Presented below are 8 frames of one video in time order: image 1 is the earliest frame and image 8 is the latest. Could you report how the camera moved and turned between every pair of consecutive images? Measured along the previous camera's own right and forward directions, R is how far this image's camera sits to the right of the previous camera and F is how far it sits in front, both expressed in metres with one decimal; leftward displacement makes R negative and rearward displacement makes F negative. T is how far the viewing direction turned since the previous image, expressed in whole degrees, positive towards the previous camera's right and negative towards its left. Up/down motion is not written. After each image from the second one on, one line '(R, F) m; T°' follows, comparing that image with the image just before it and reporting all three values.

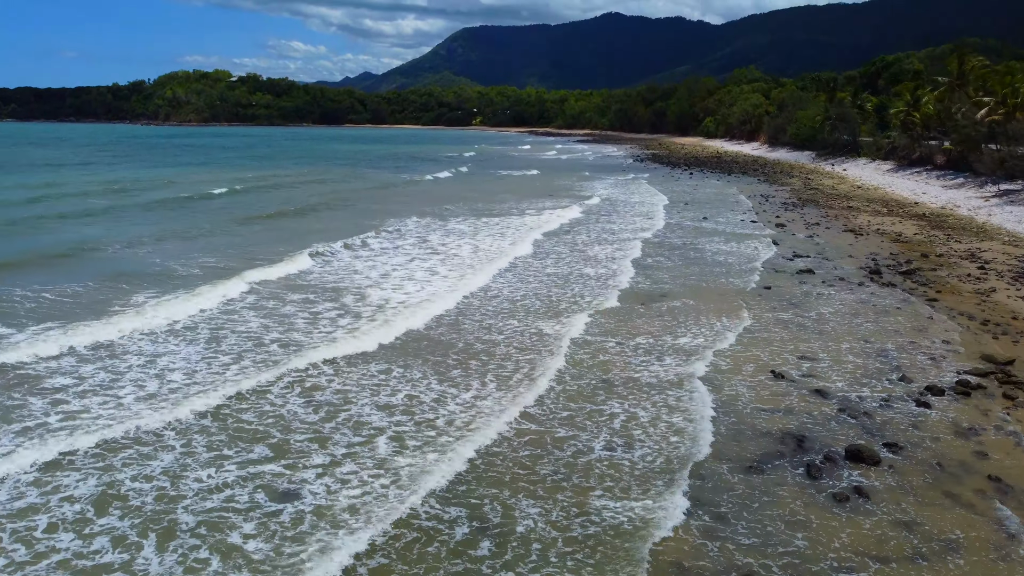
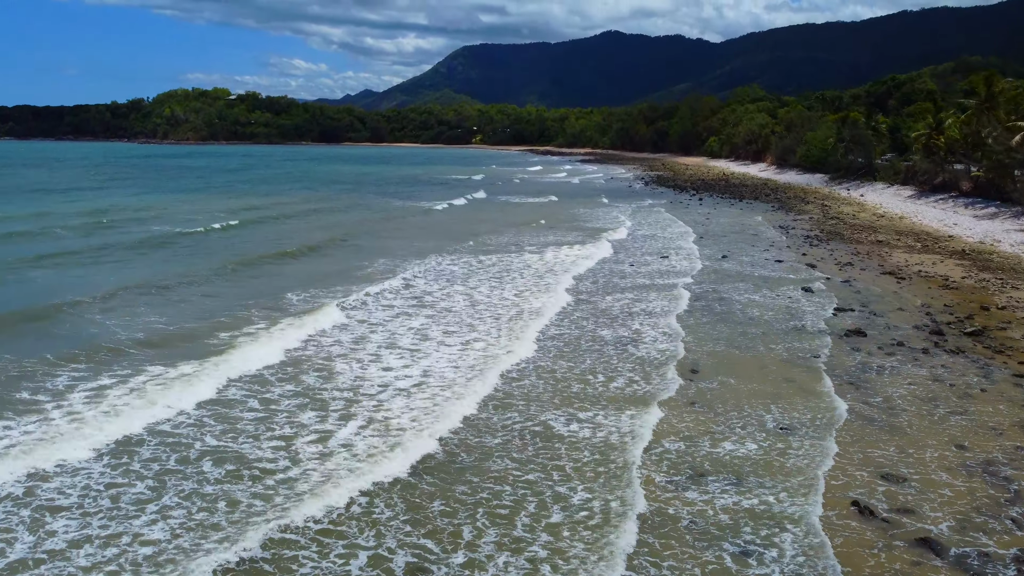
(0.0, +1.8) m; 0°
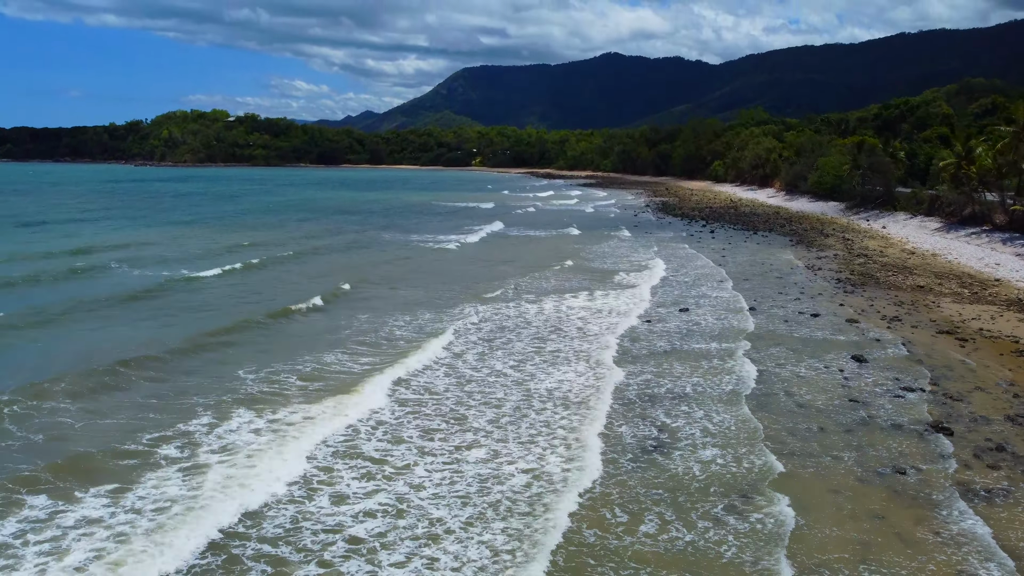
(+0.1, +2.1) m; 0°
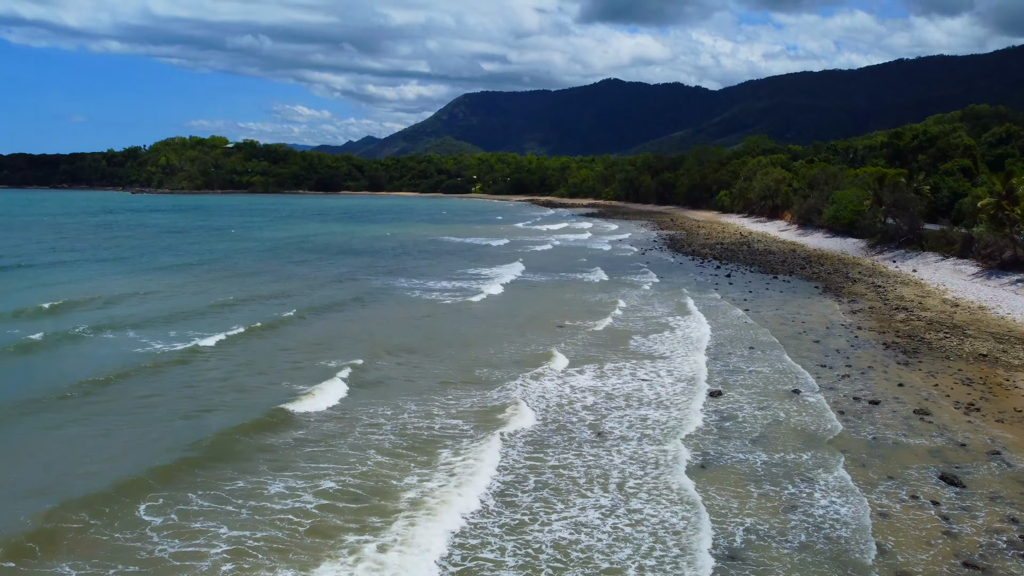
(+0.1, +2.4) m; 0°
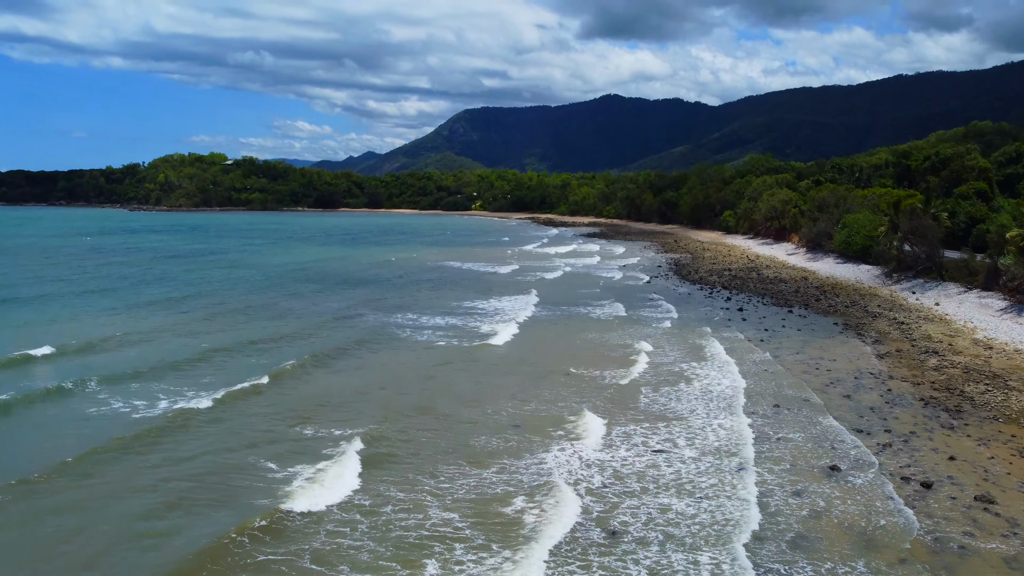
(0.0, +1.5) m; 0°
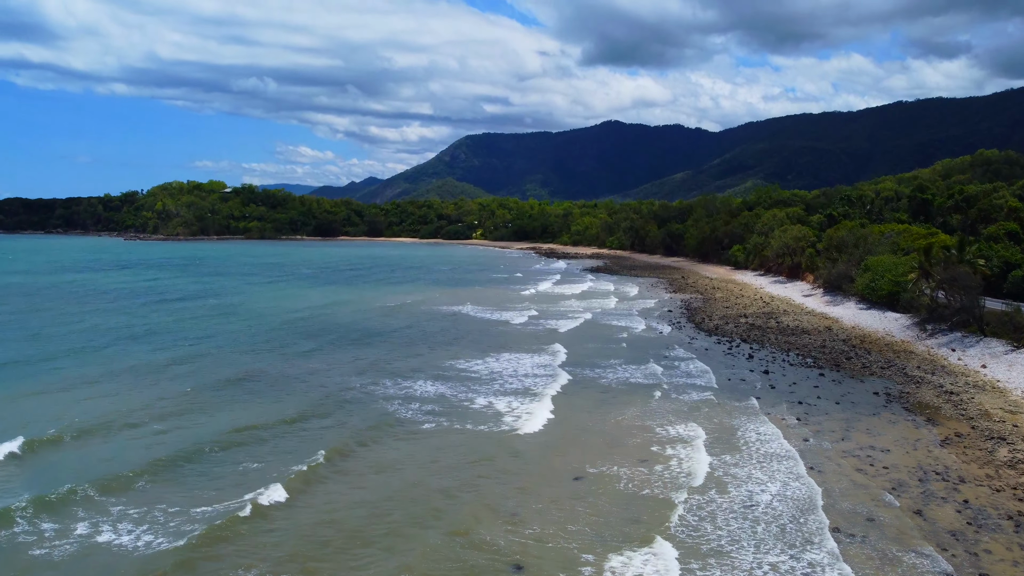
(0.0, +2.5) m; 0°
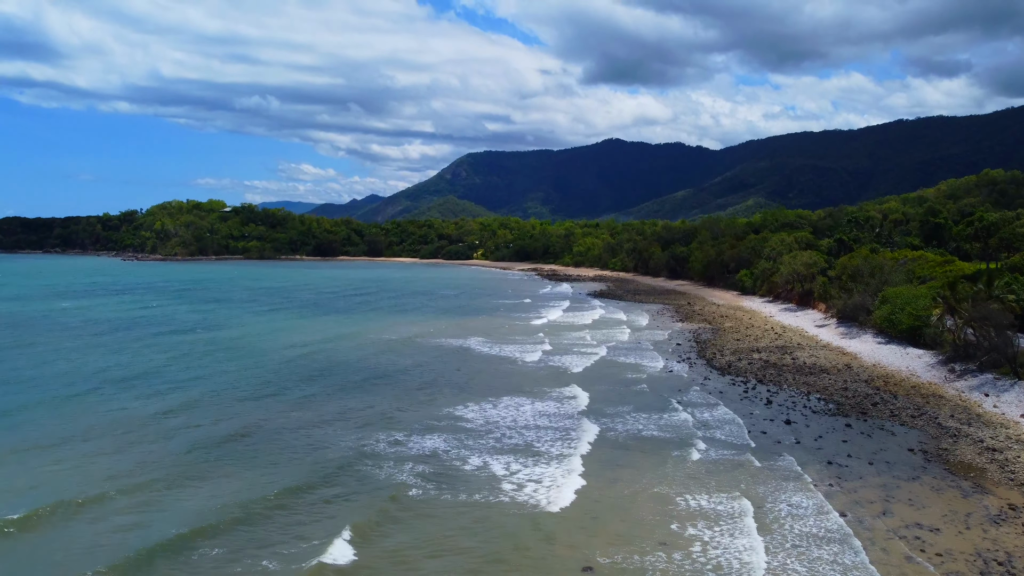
(0.0, +1.8) m; 0°
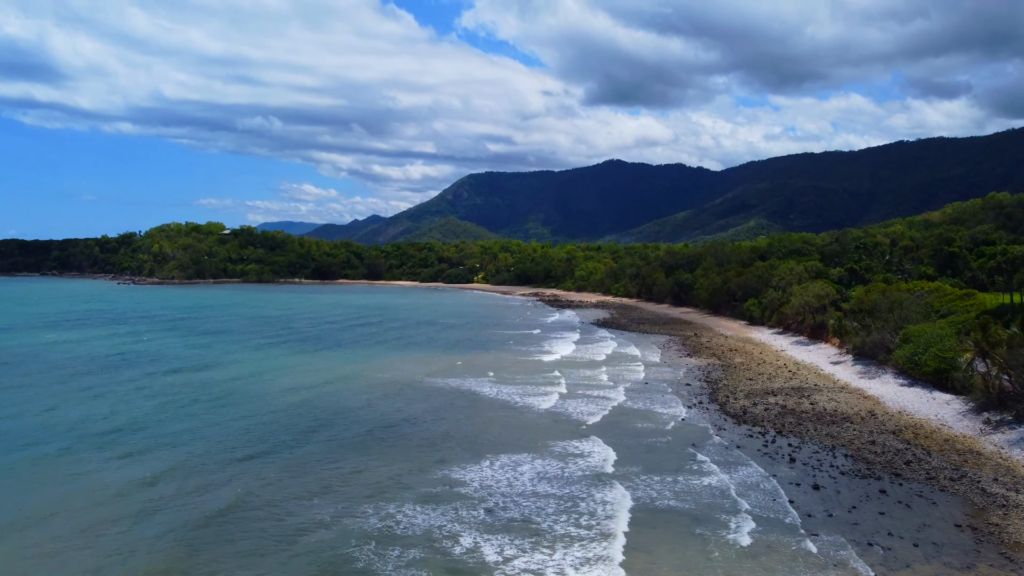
(0.0, +2.0) m; 0°
